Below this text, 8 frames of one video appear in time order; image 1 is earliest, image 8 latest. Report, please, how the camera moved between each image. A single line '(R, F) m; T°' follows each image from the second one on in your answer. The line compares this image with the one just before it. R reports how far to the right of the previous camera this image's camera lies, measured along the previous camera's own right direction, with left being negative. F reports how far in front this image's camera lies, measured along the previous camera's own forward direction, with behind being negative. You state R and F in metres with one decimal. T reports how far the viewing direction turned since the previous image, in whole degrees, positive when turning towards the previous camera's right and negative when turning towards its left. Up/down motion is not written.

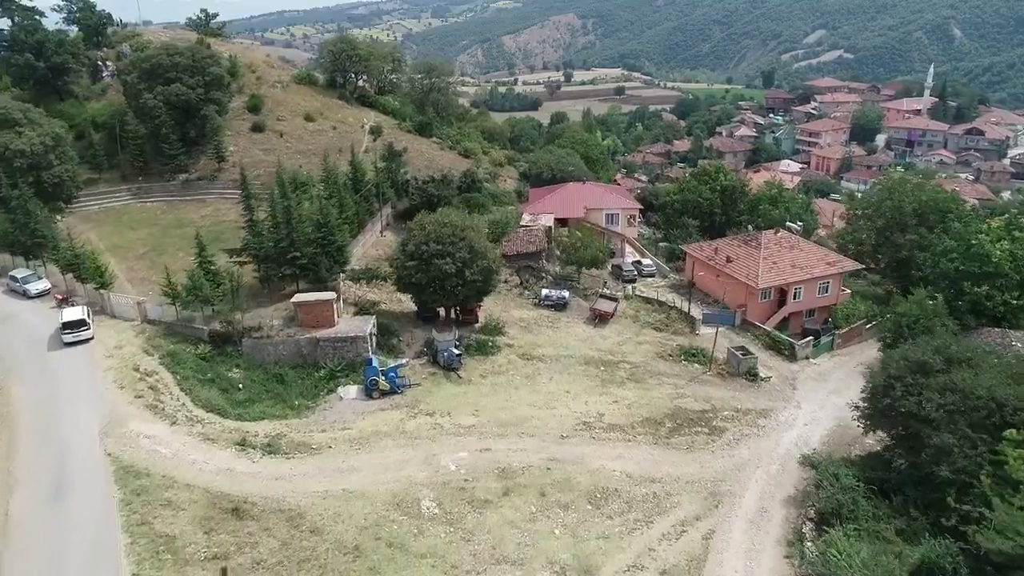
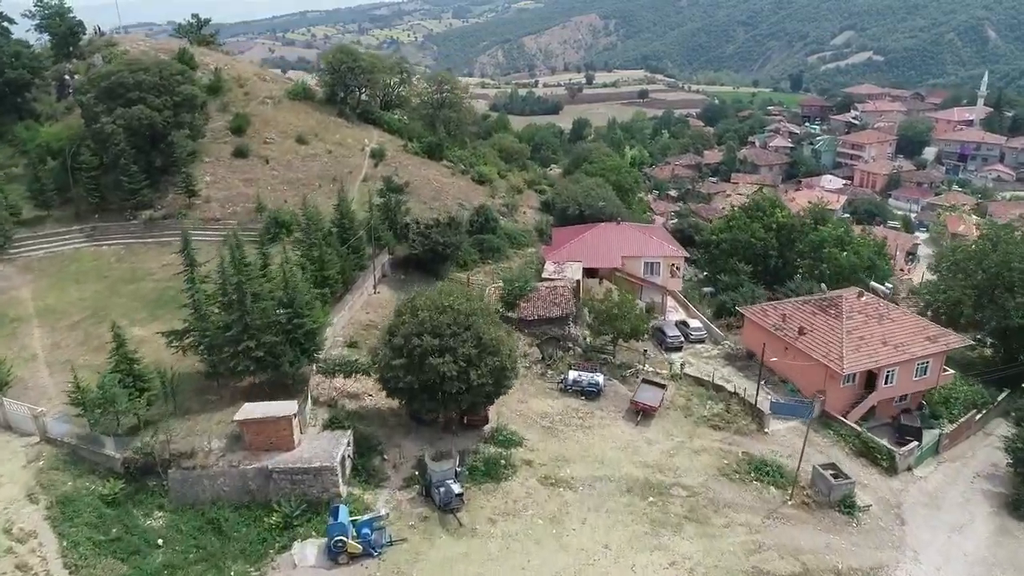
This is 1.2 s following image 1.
(-0.1, +6.0) m; -1°
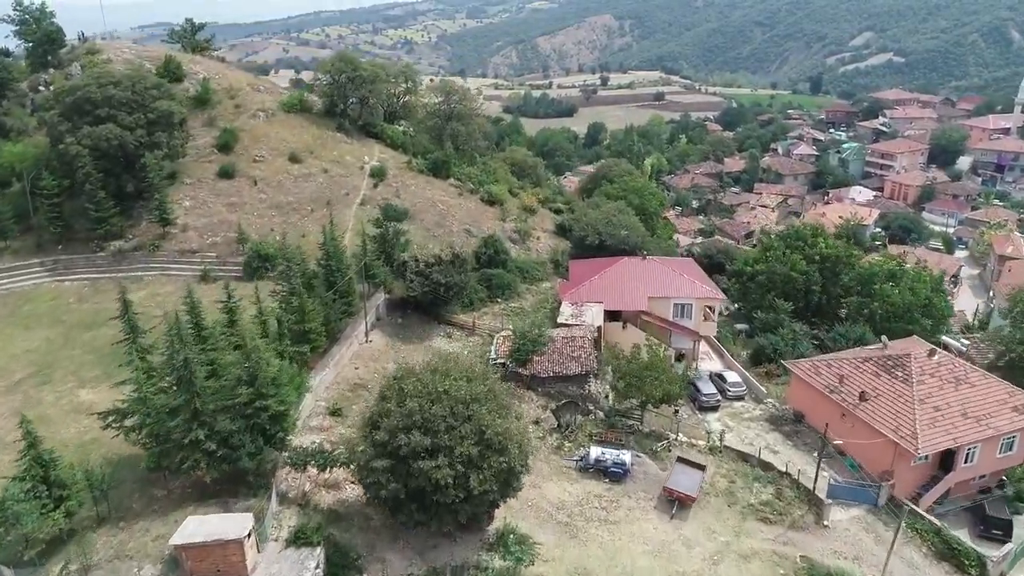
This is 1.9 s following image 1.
(0.0, +3.7) m; -1°
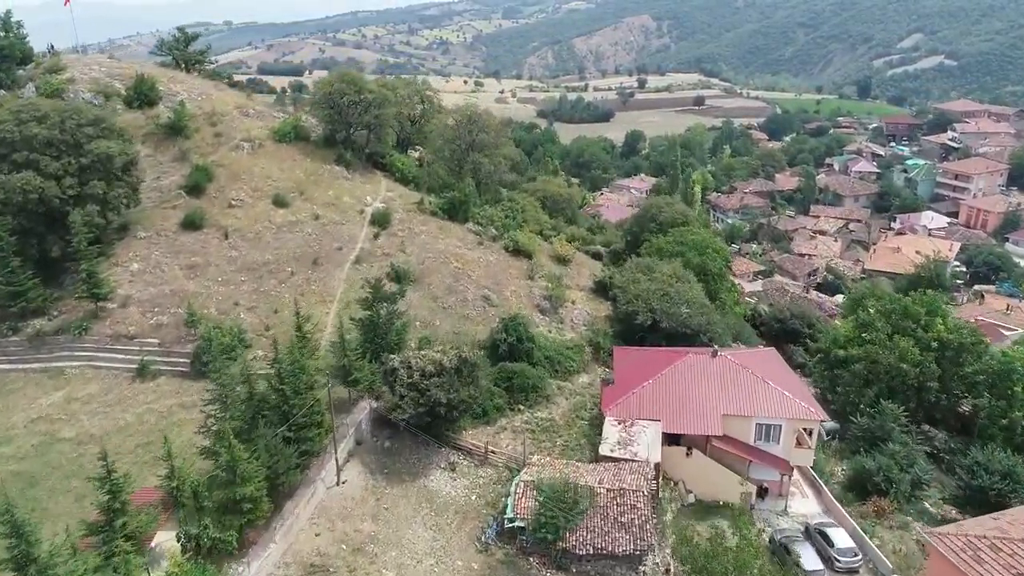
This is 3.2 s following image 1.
(+0.1, +6.9) m; -3°
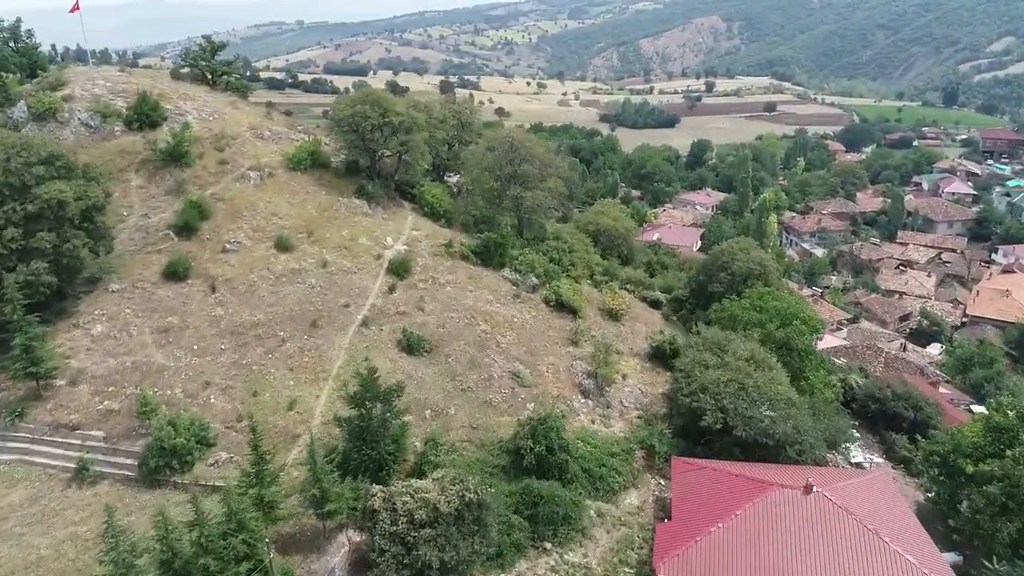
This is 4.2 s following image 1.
(+0.6, +5.1) m; -5°
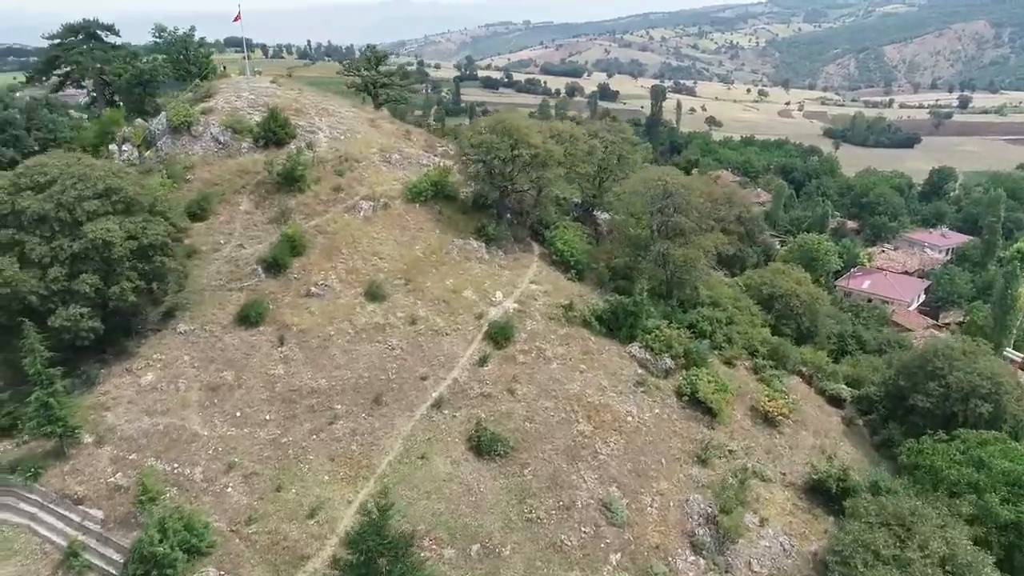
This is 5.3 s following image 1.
(+2.0, +5.2) m; -15°
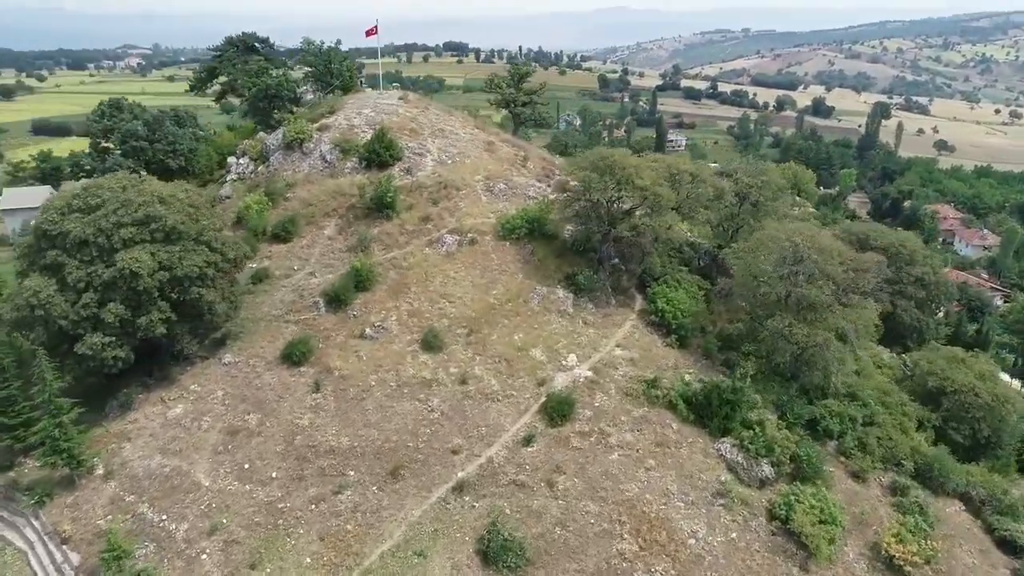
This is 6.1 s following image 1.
(+3.1, +3.4) m; -15°
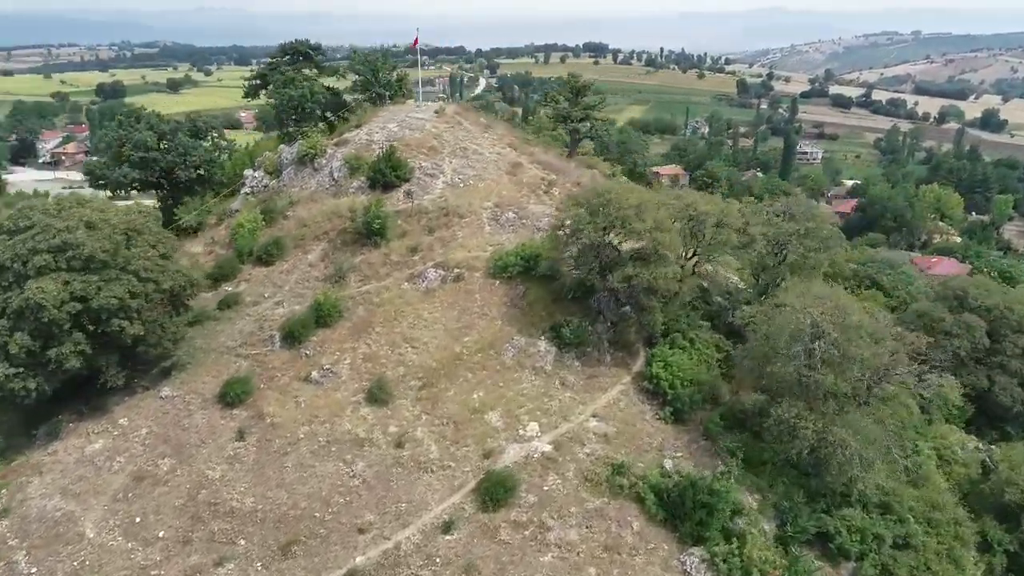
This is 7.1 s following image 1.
(+4.3, +3.0) m; -10°
